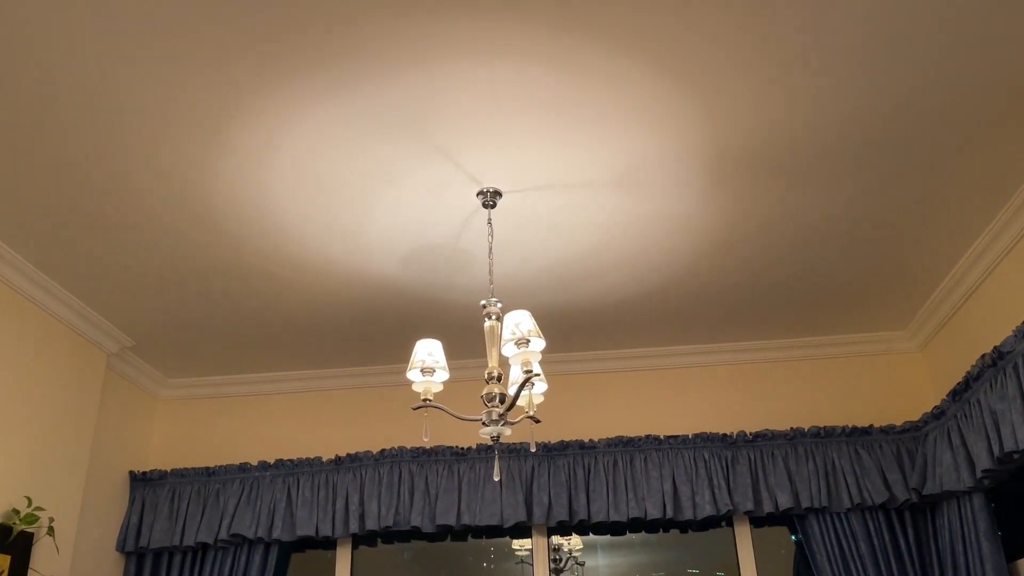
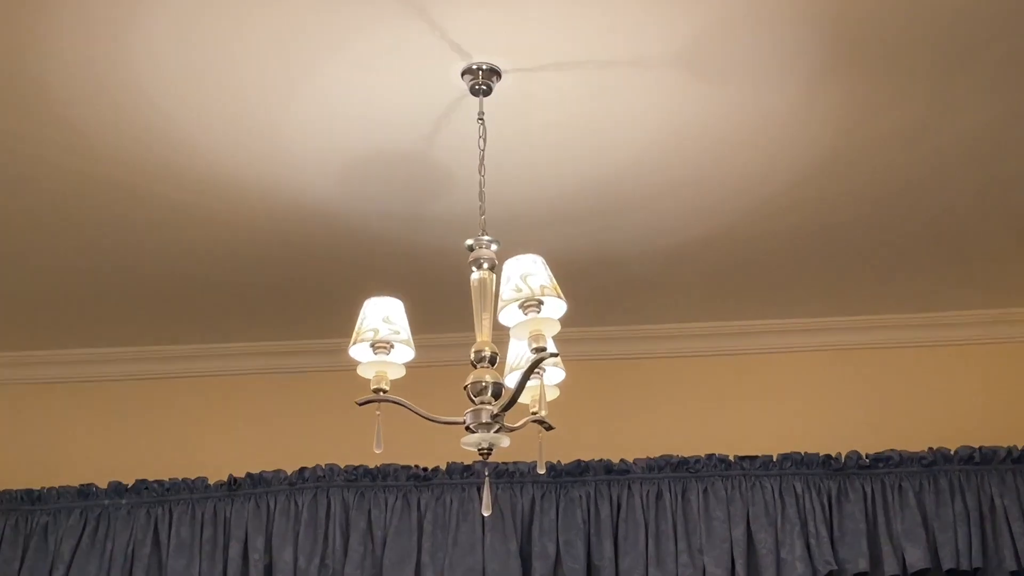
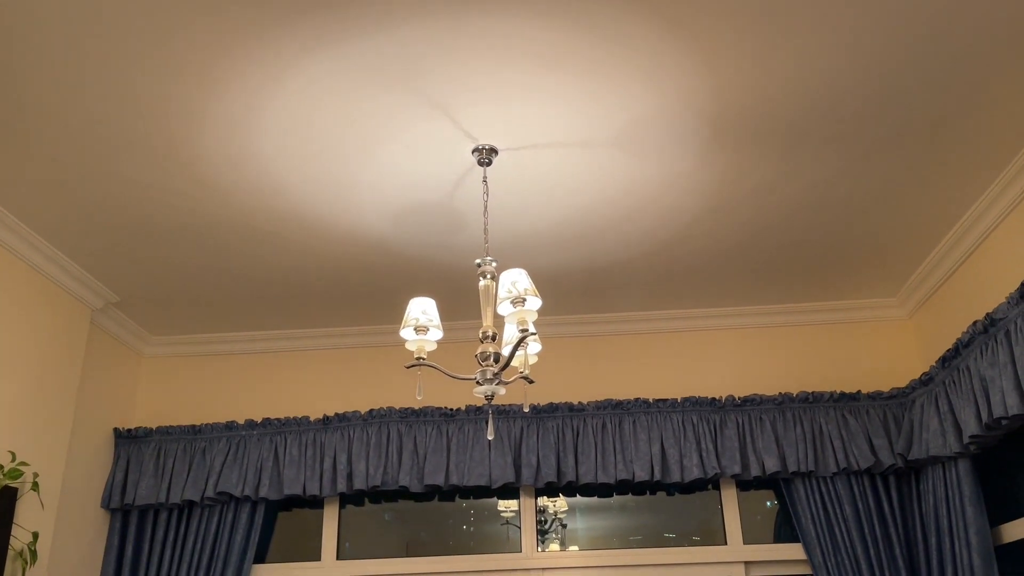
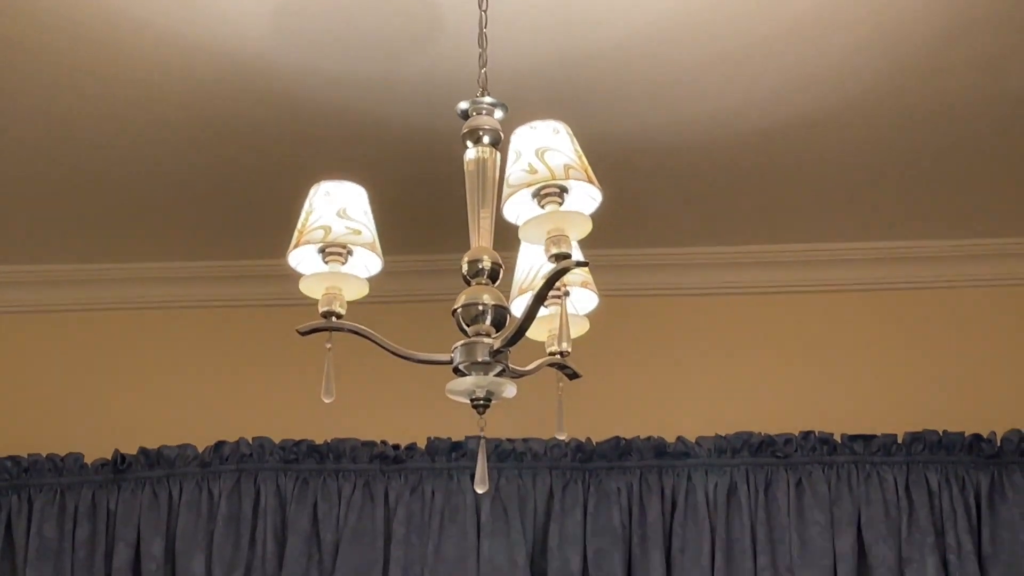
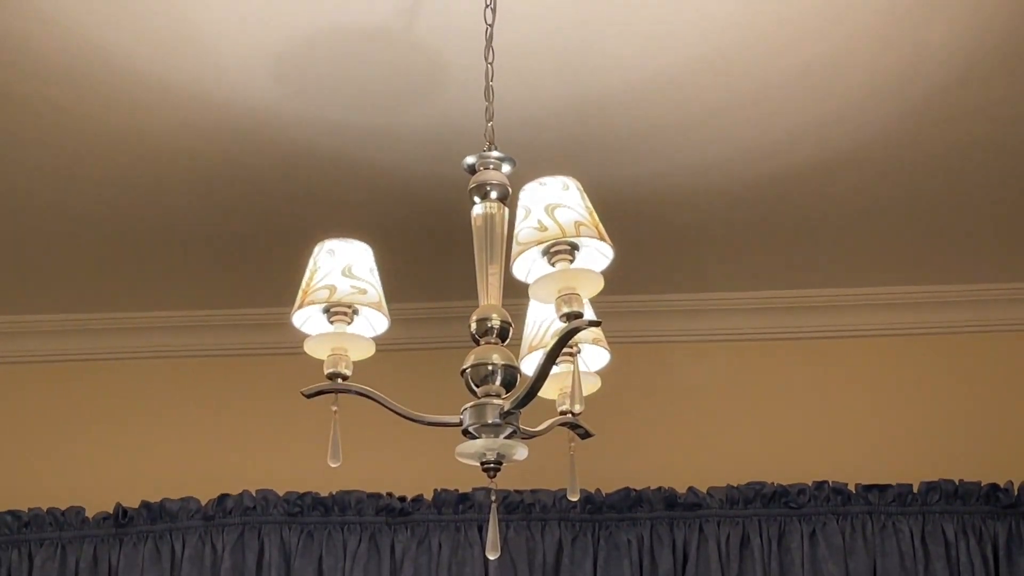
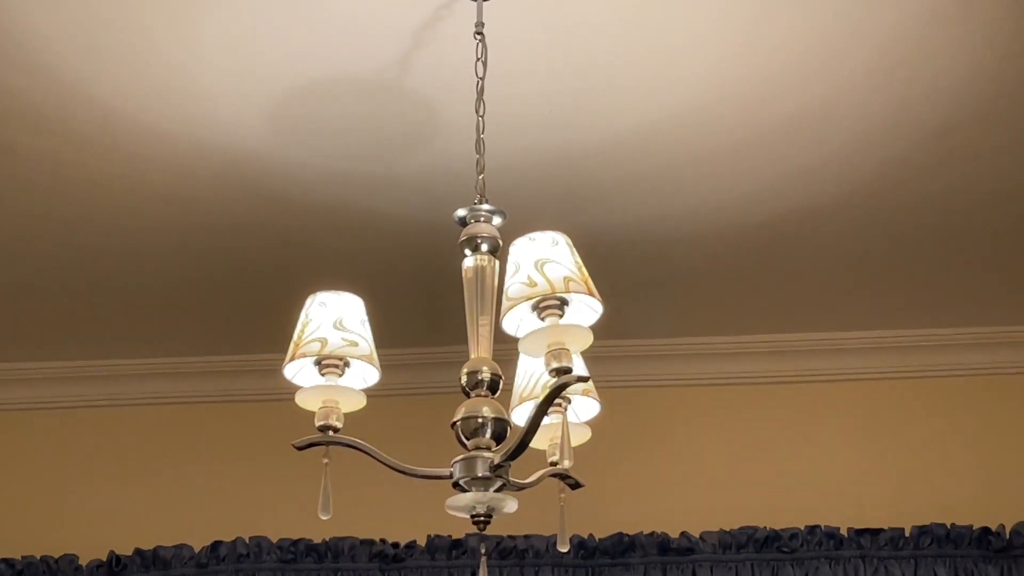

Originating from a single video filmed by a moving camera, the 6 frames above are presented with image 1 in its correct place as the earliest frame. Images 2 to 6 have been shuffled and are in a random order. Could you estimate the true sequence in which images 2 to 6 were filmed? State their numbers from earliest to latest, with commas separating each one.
3, 2, 6, 5, 4
